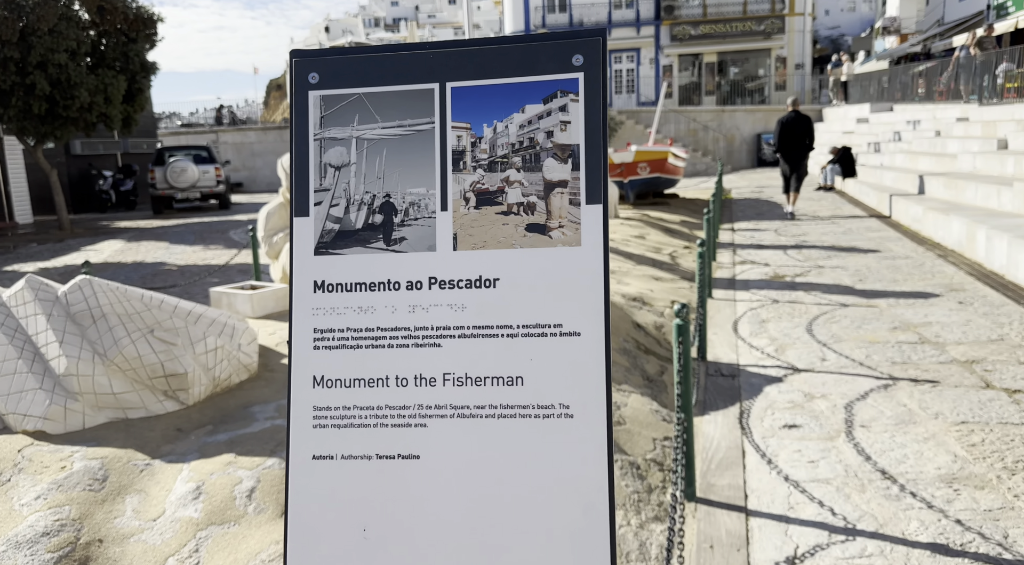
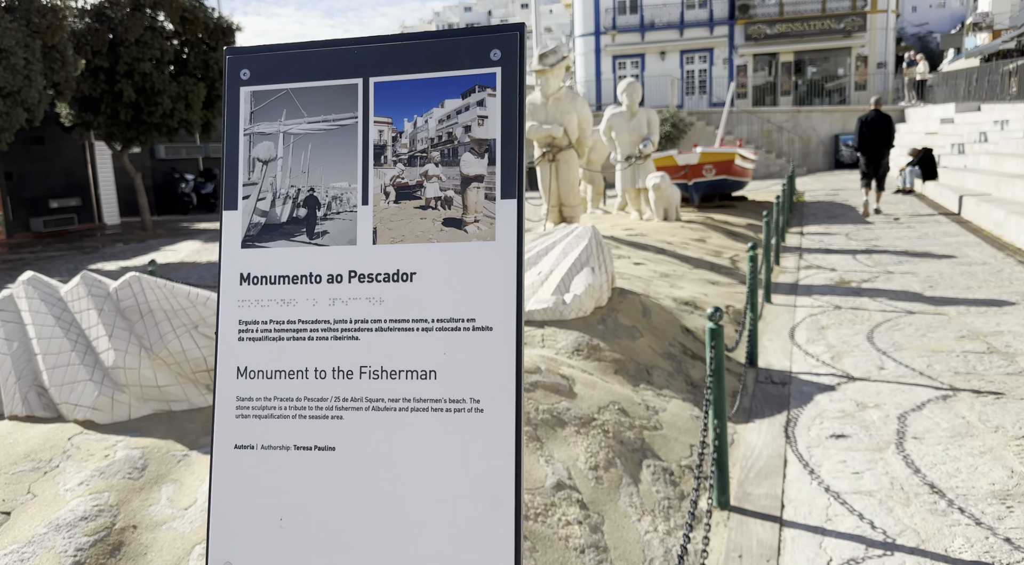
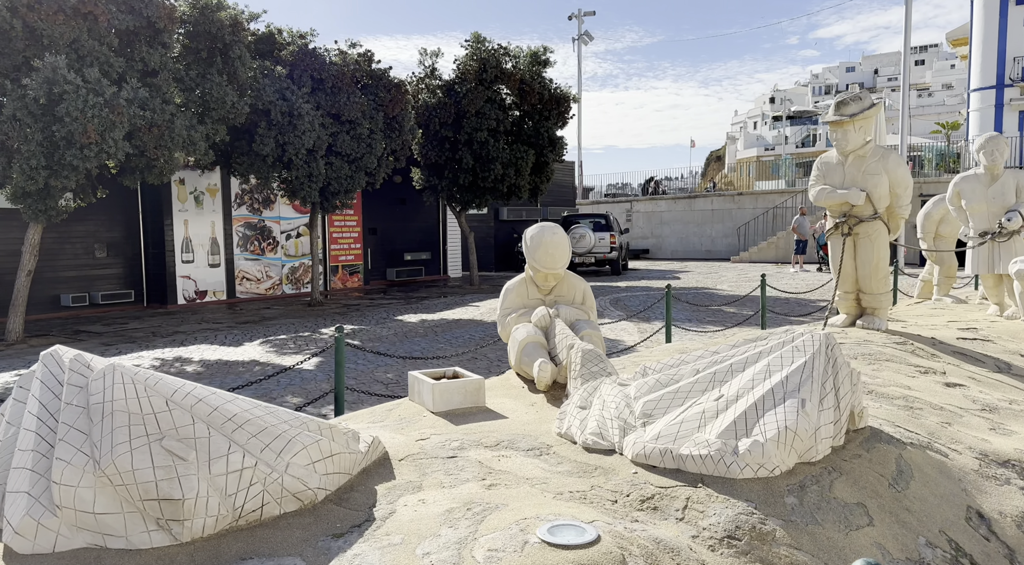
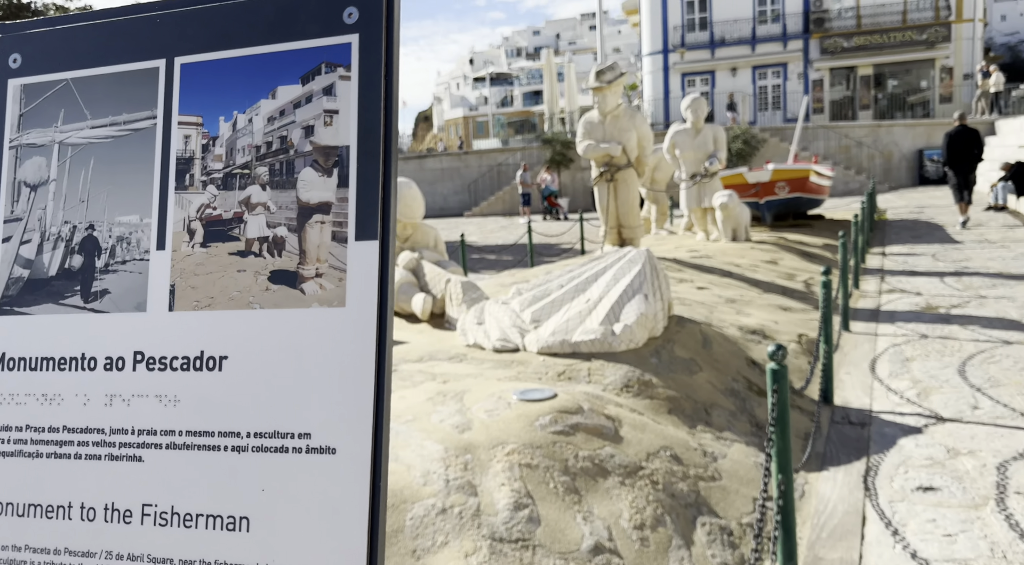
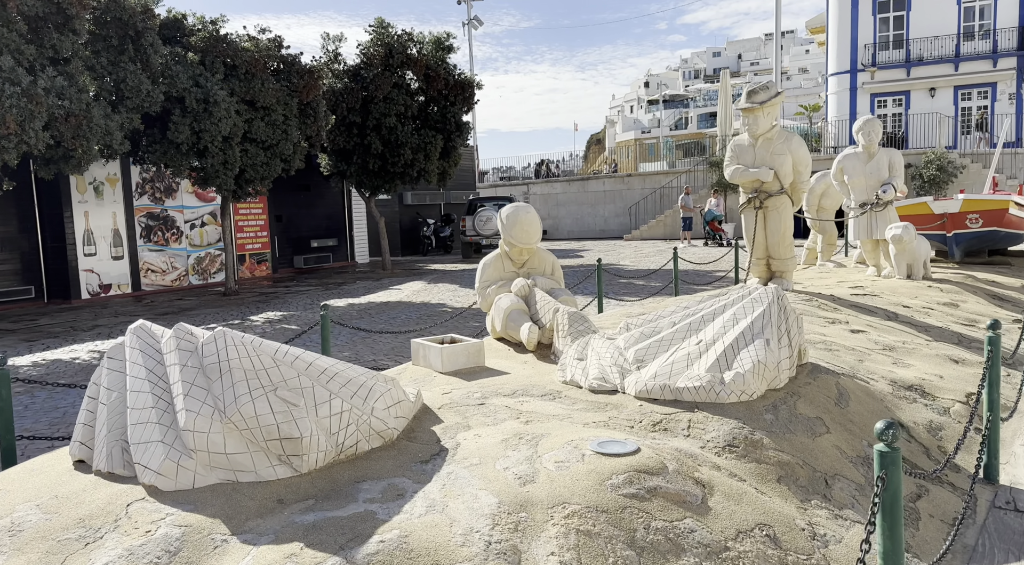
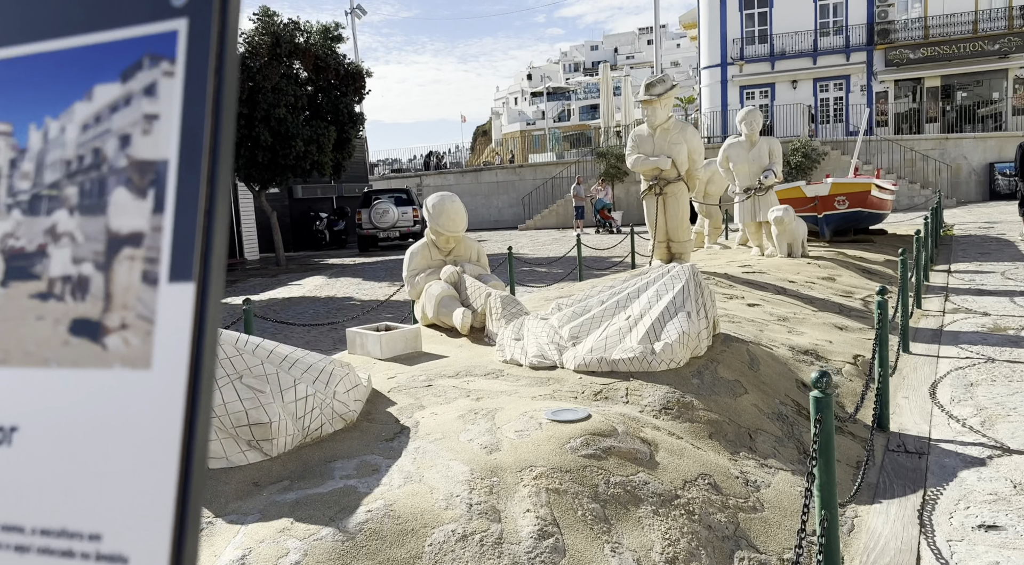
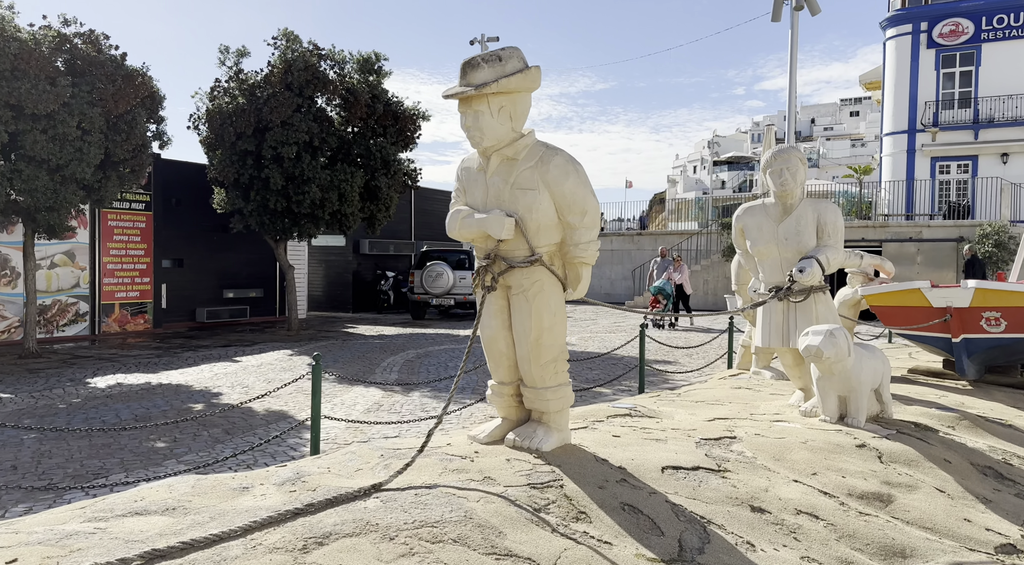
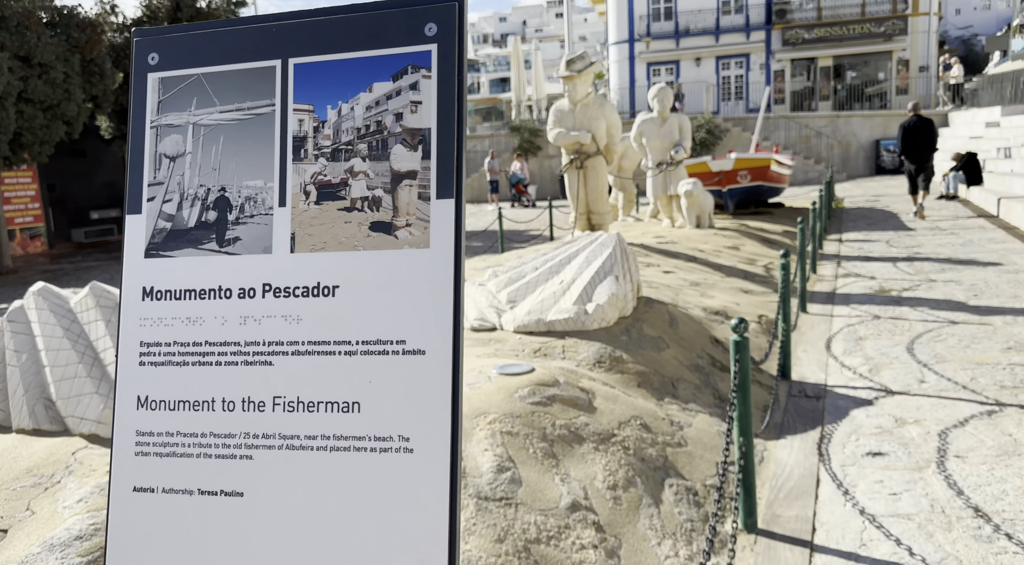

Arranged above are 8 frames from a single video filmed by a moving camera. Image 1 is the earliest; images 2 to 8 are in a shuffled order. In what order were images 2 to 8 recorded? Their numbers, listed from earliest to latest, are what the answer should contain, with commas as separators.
2, 8, 4, 6, 5, 3, 7
